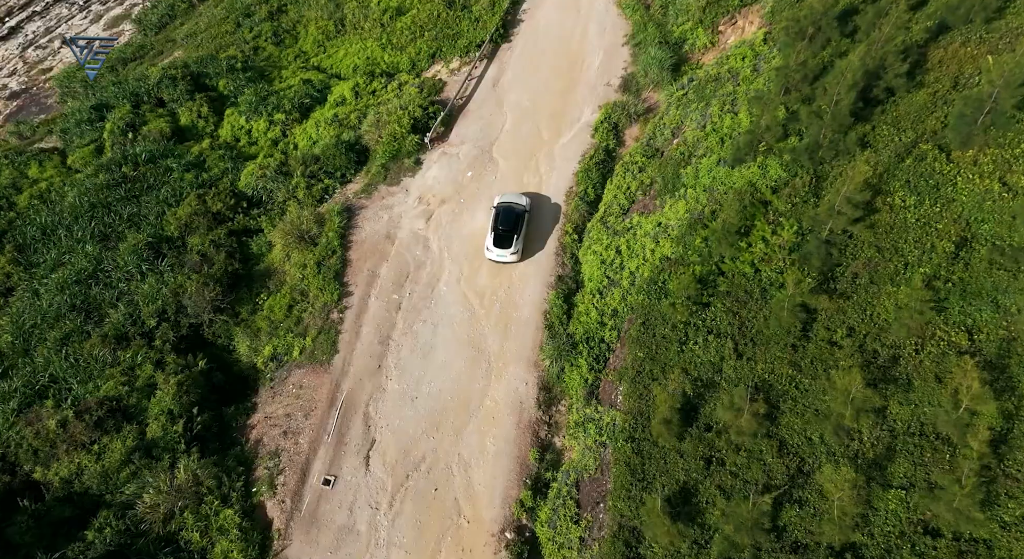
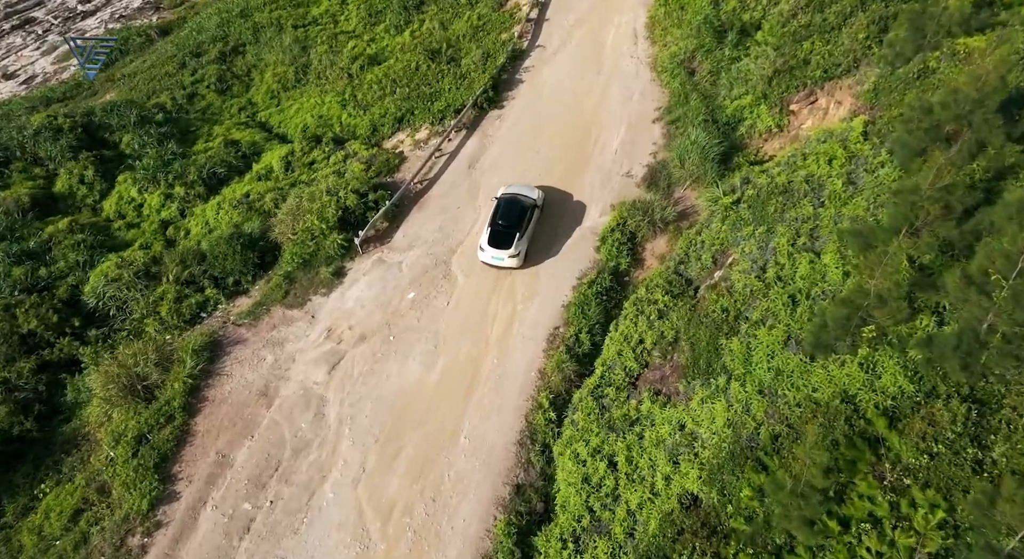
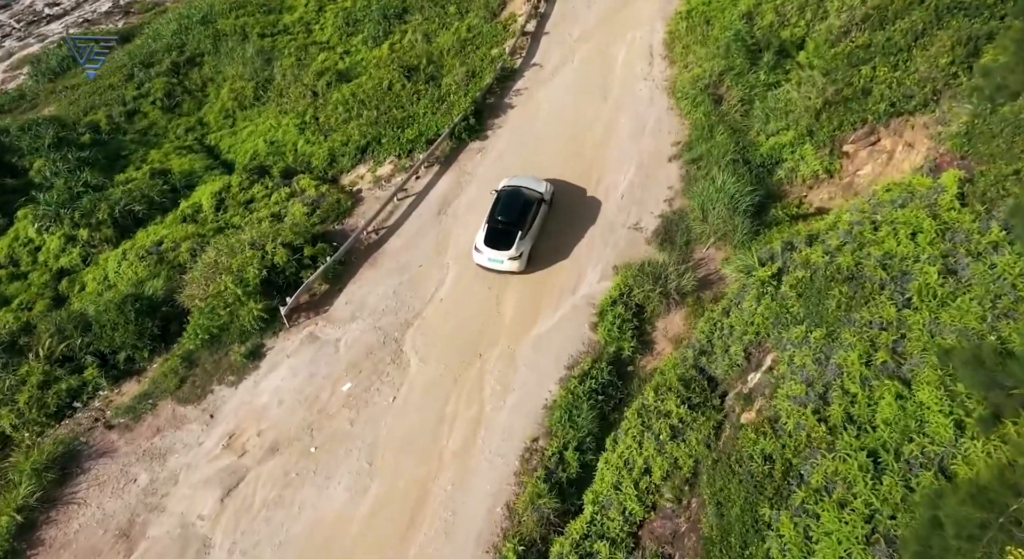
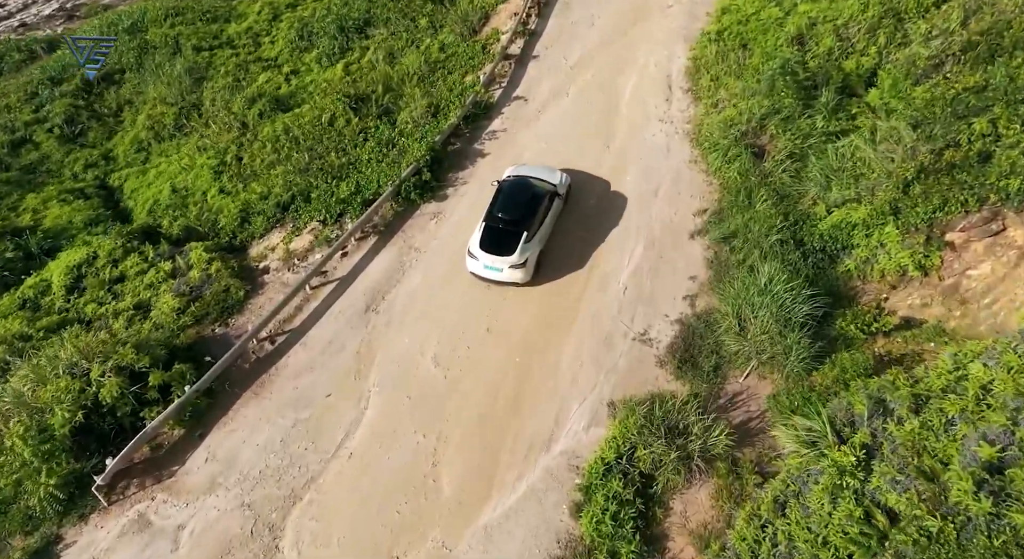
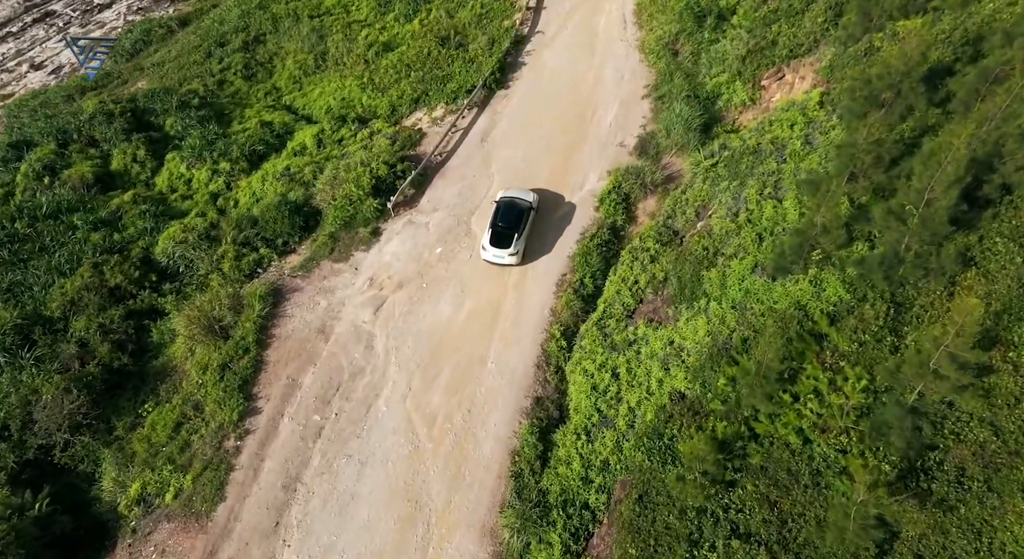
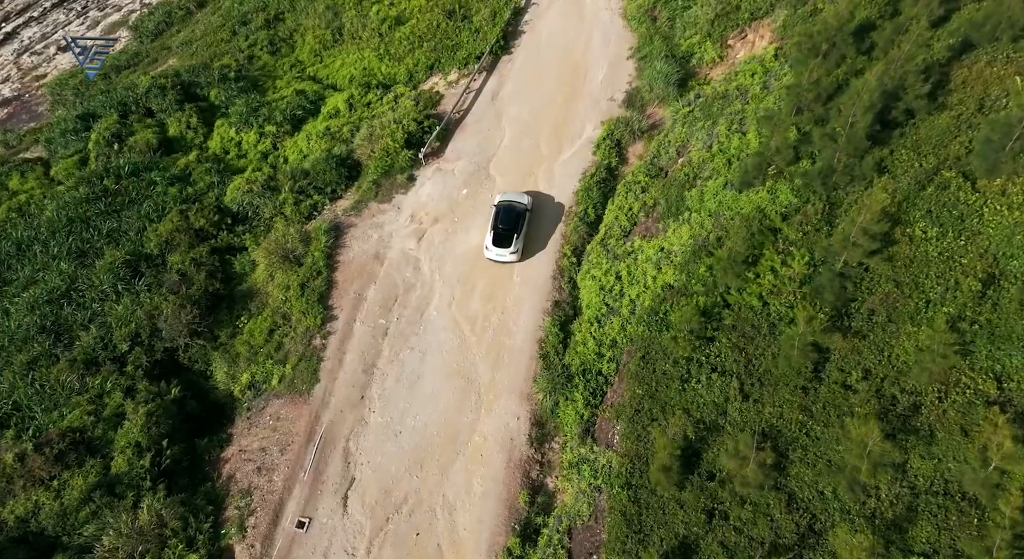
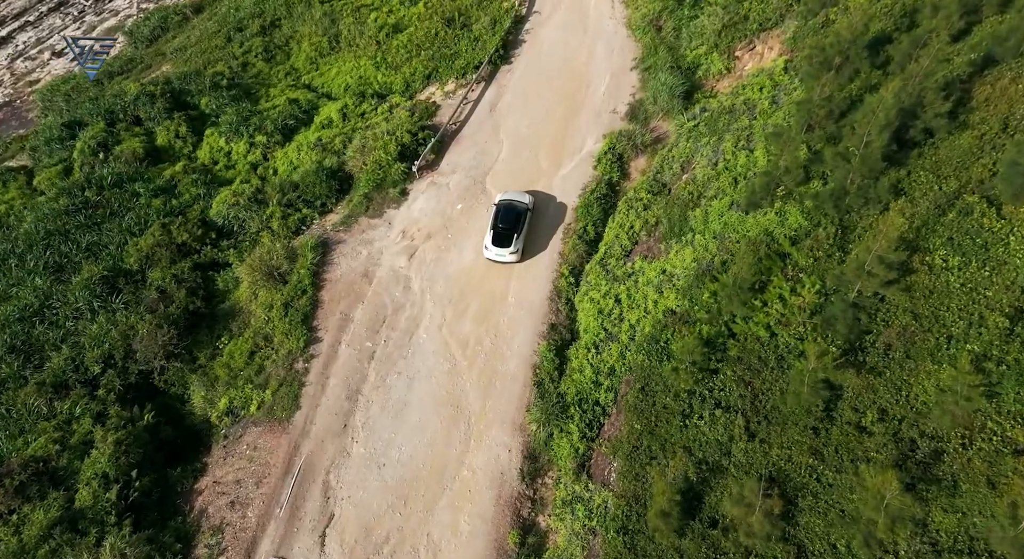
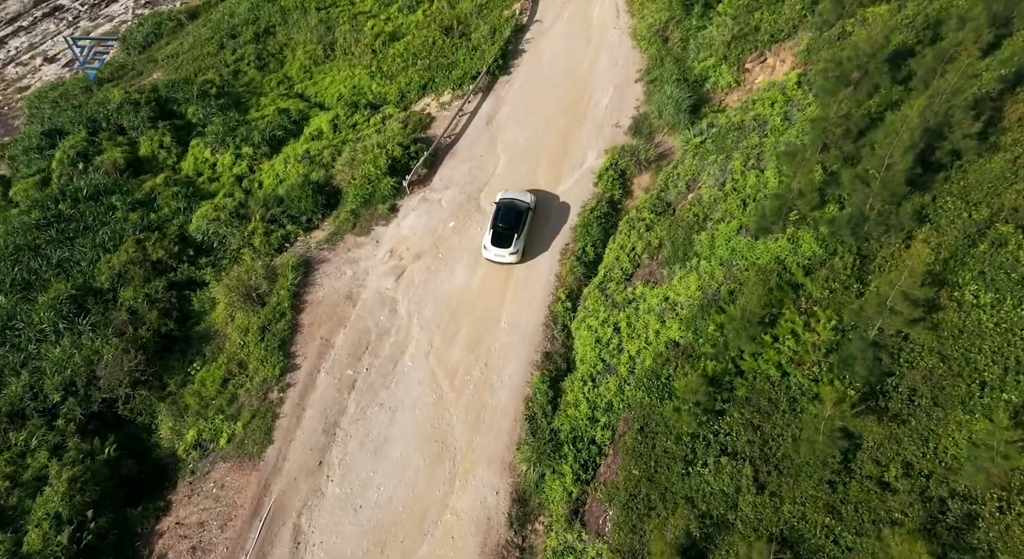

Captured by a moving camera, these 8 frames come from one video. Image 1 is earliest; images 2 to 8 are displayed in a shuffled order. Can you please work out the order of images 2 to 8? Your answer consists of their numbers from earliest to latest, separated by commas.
6, 7, 8, 5, 2, 3, 4
